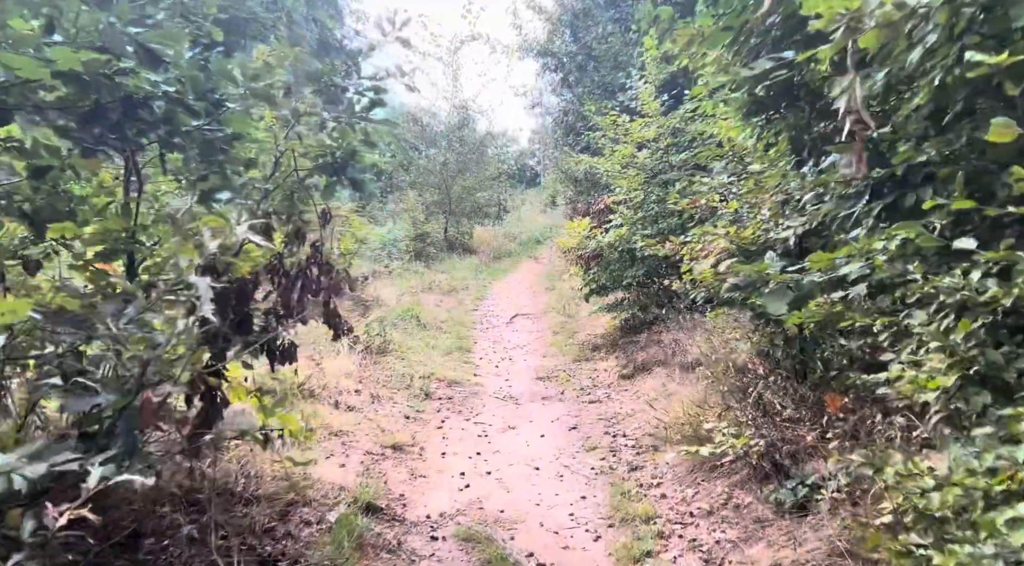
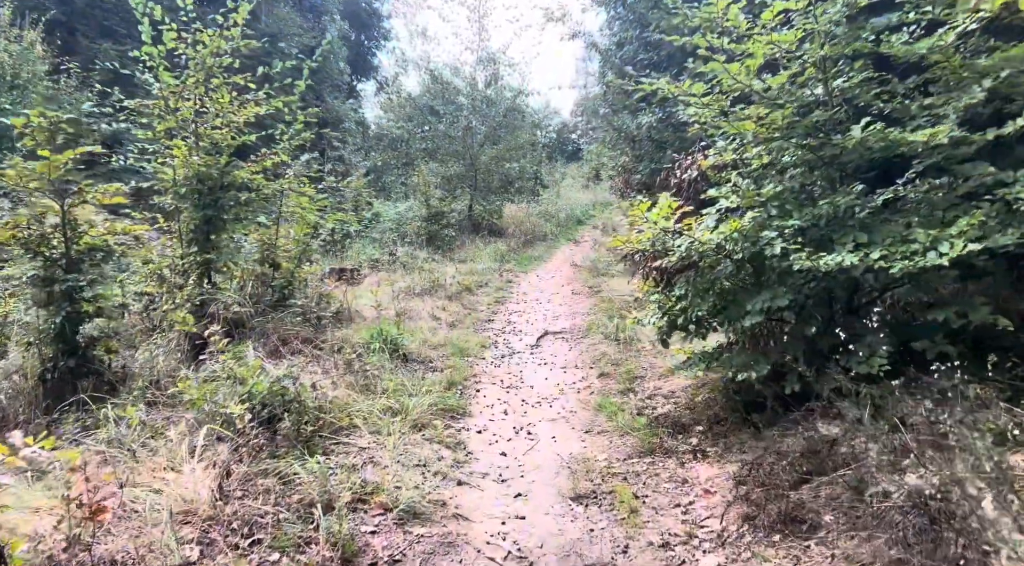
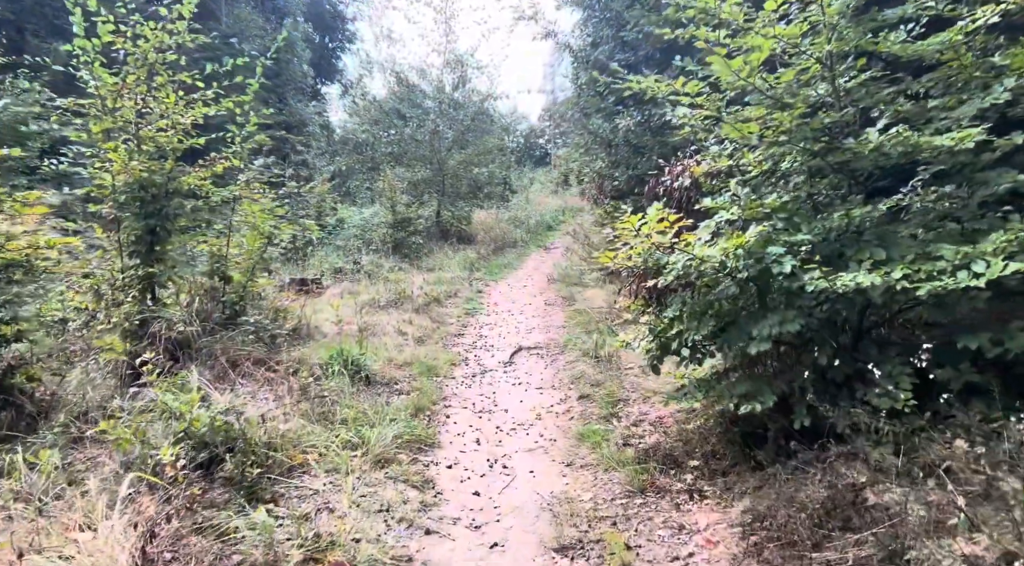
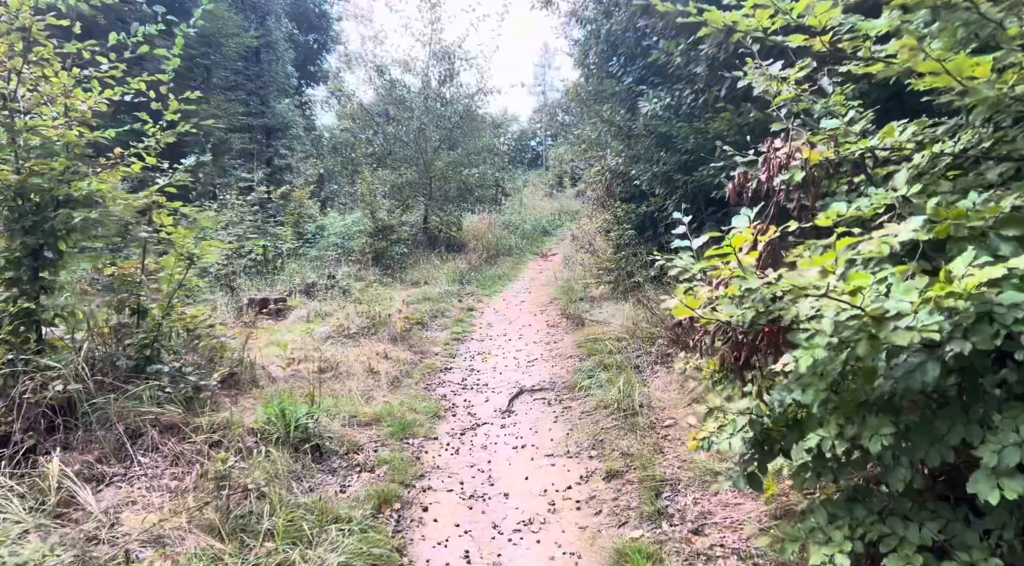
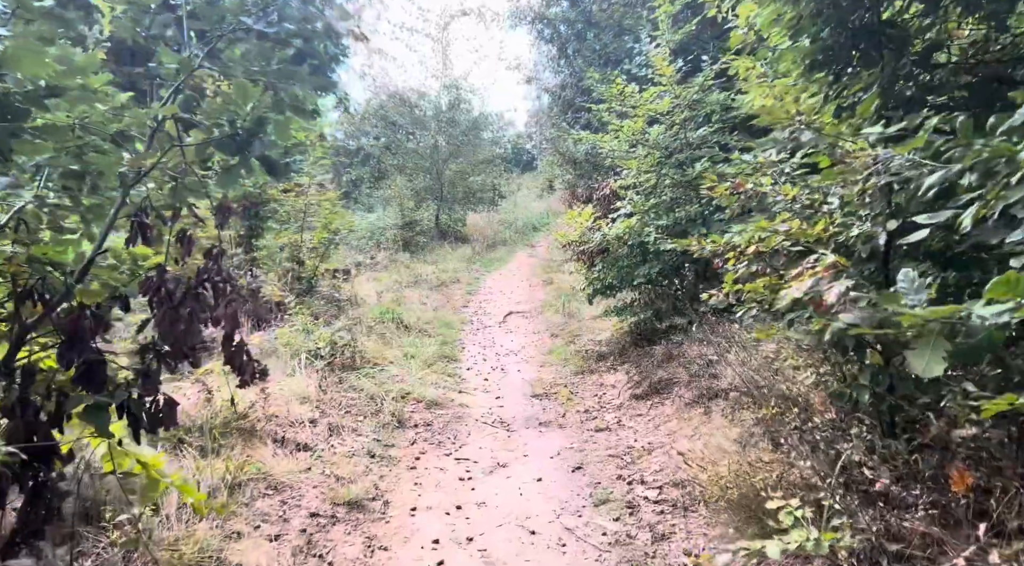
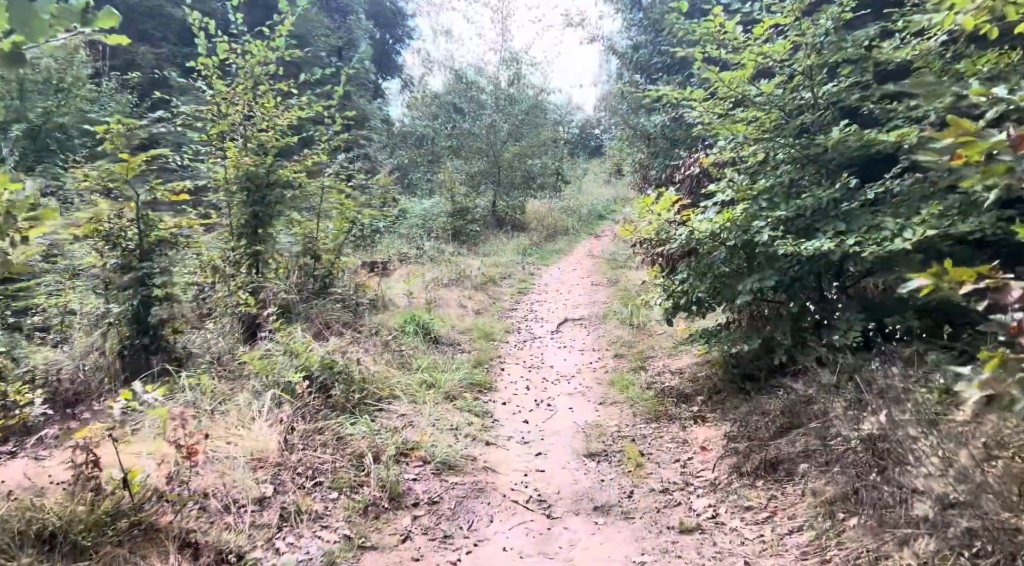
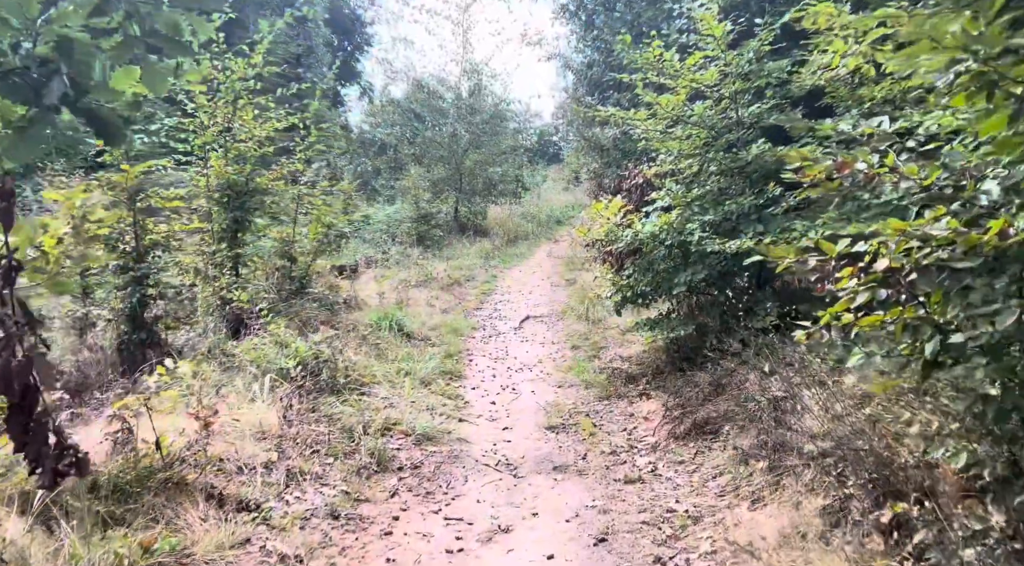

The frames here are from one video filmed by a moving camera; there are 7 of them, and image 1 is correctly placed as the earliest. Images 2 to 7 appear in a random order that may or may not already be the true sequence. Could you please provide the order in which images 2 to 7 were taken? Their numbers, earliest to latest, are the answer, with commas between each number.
5, 7, 6, 2, 3, 4
